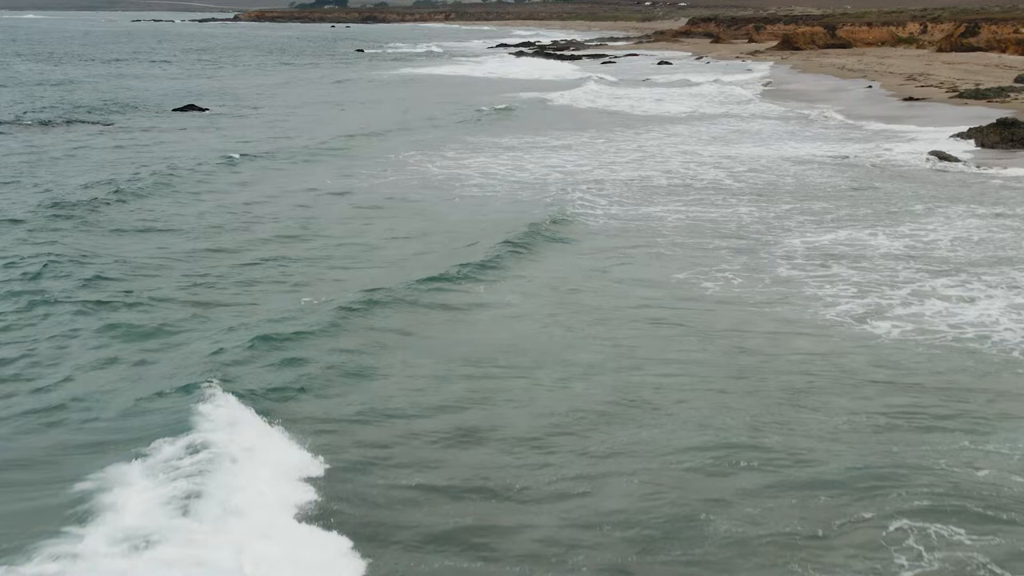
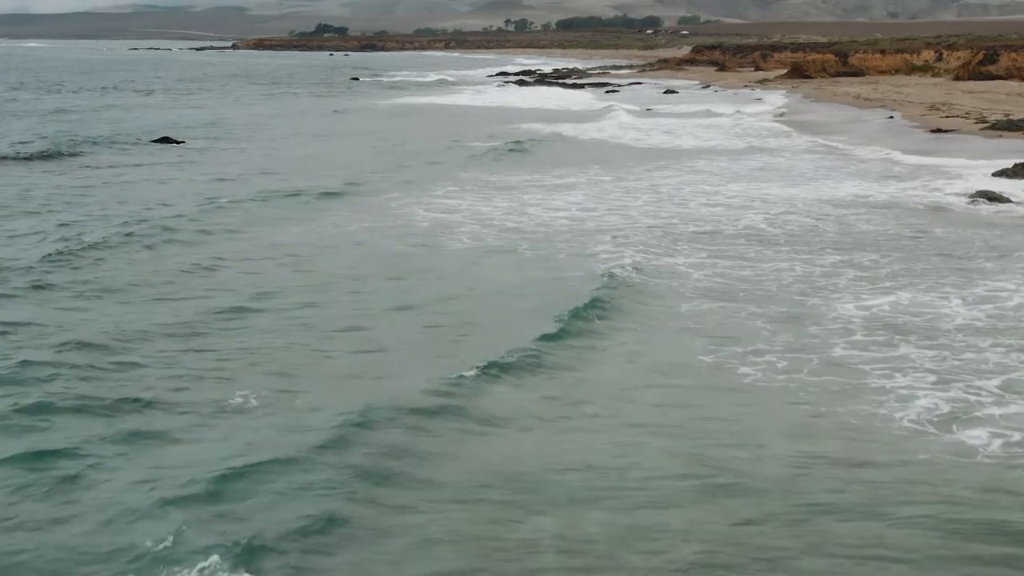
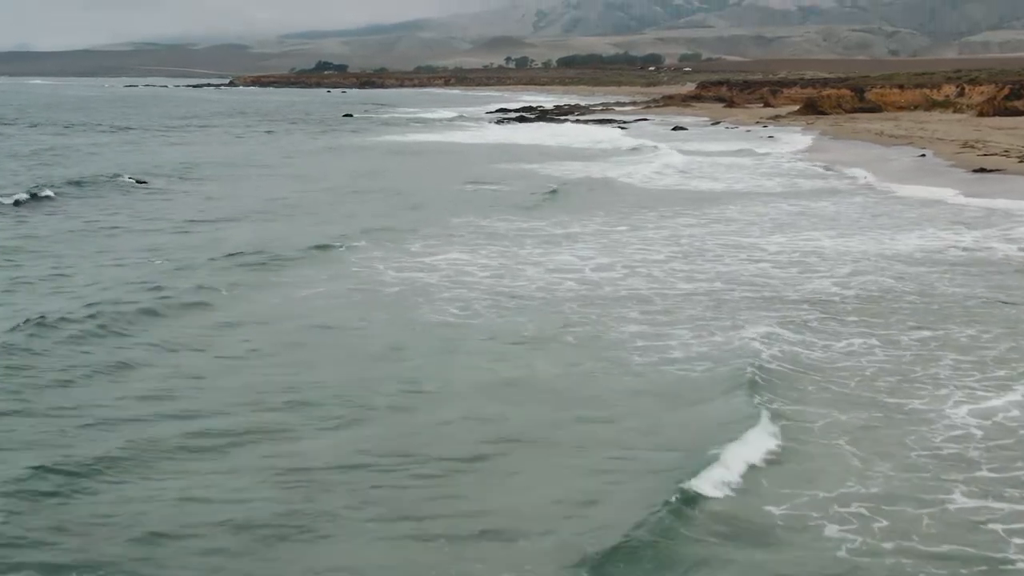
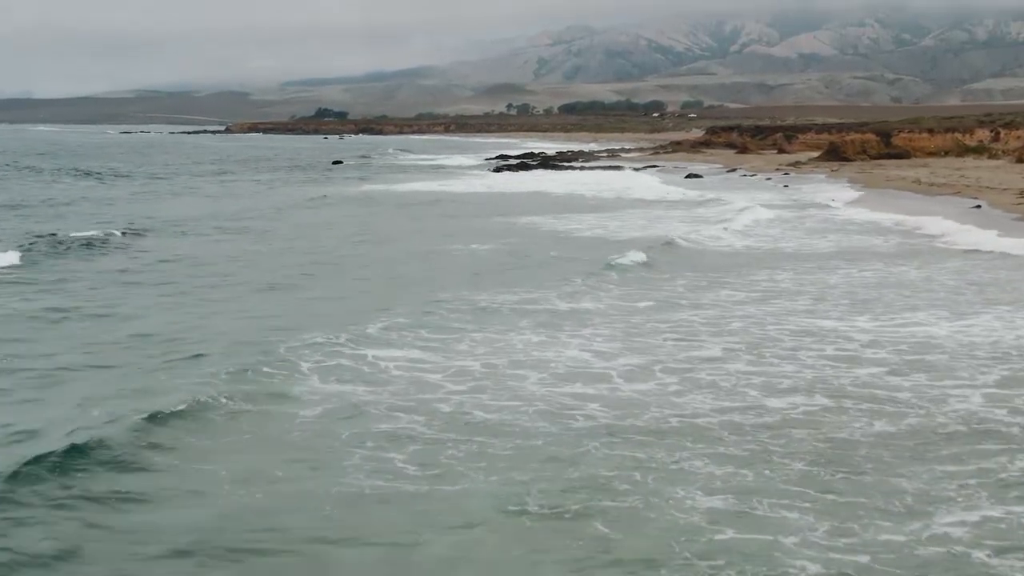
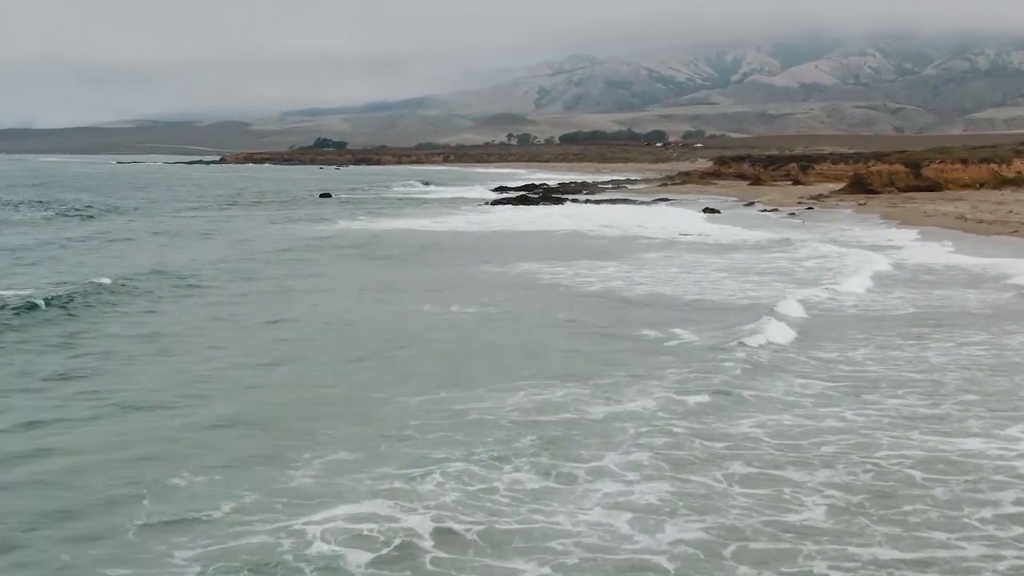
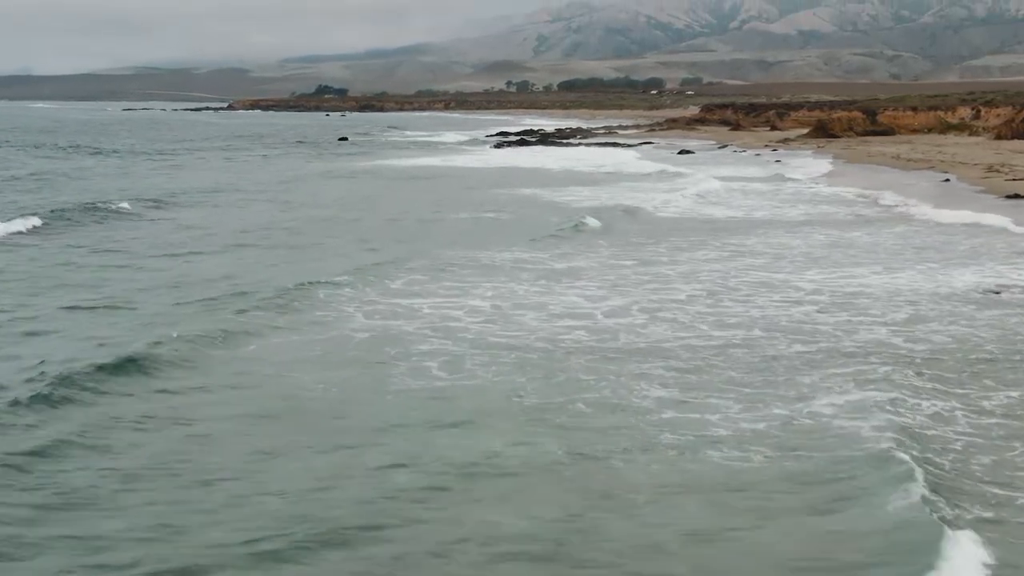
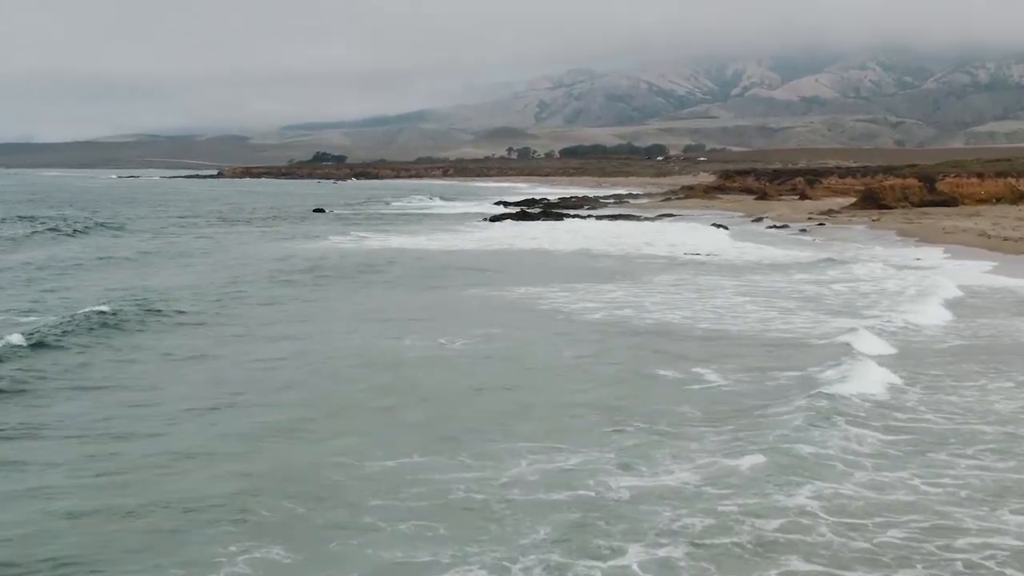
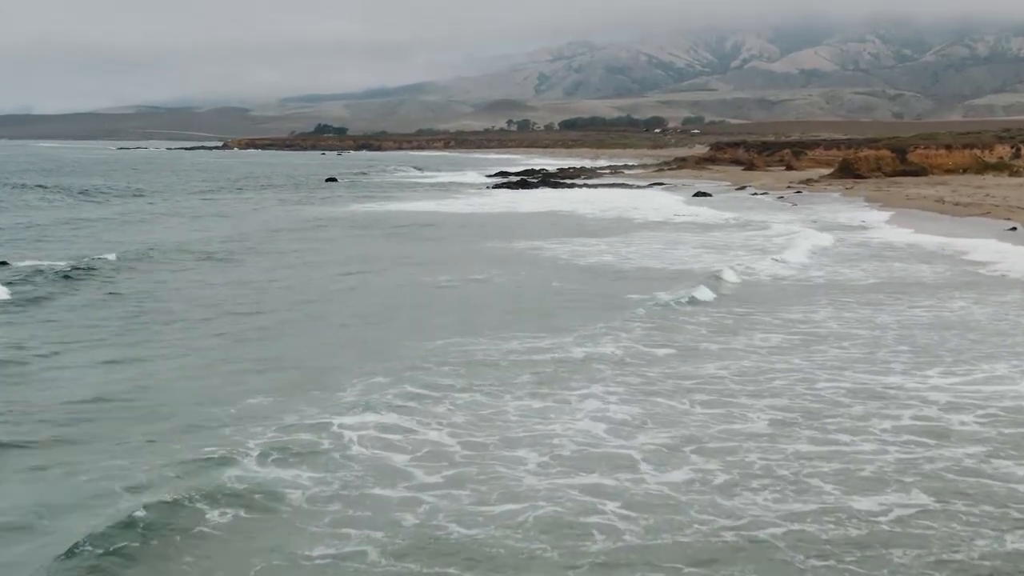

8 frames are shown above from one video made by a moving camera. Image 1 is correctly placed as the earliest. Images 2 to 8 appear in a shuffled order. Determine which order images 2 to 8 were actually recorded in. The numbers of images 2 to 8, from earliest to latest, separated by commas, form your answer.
2, 3, 6, 4, 8, 5, 7
